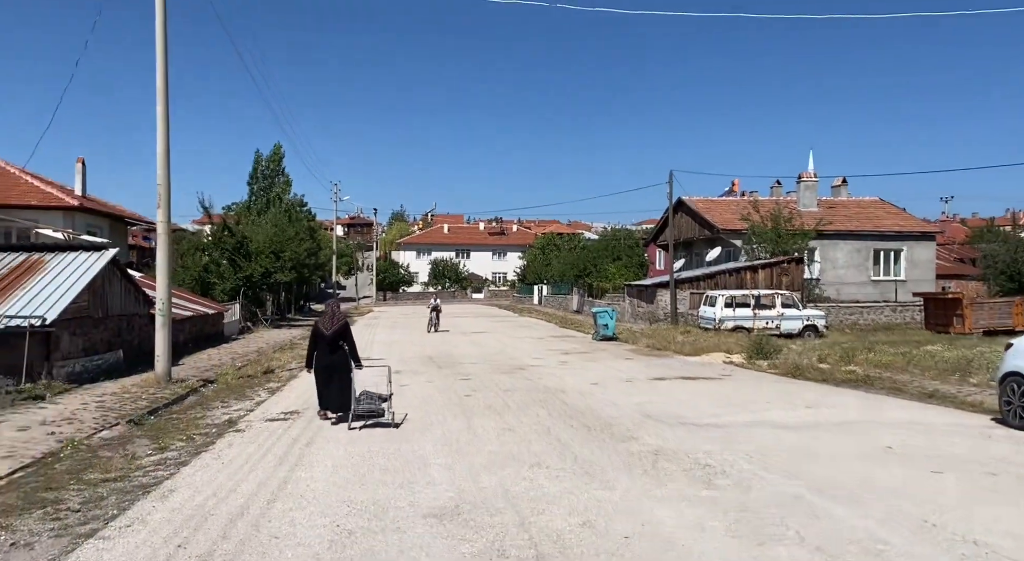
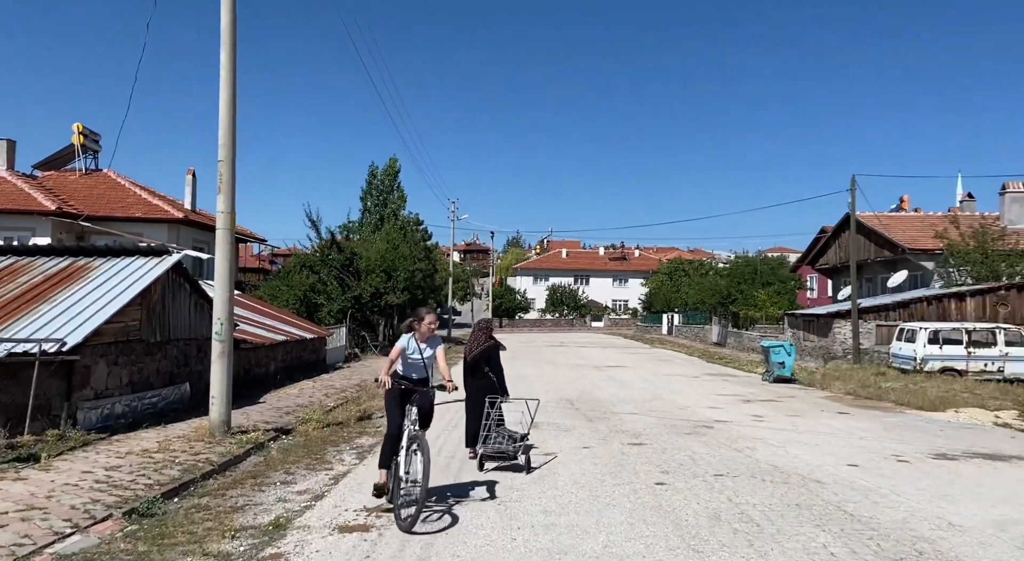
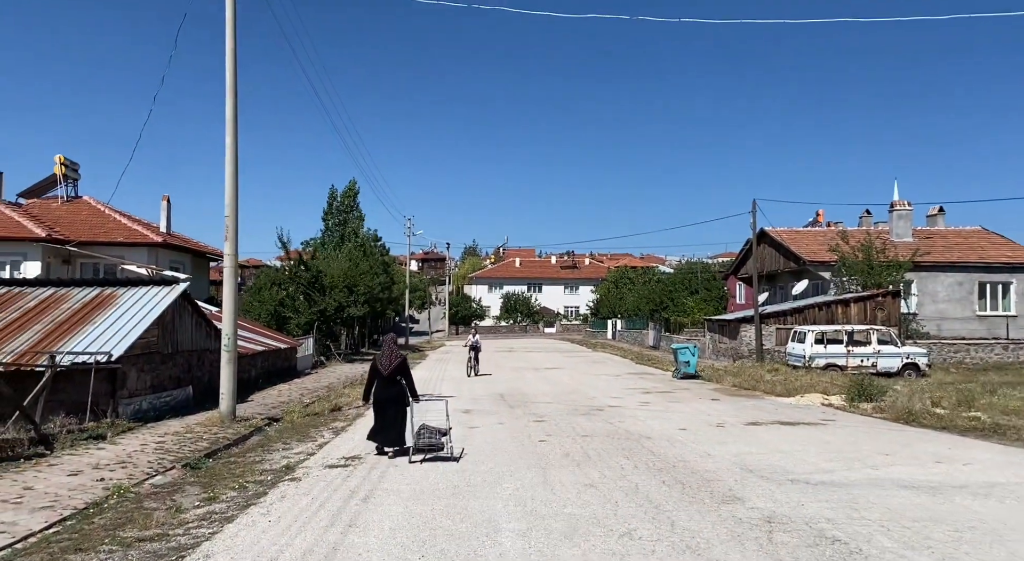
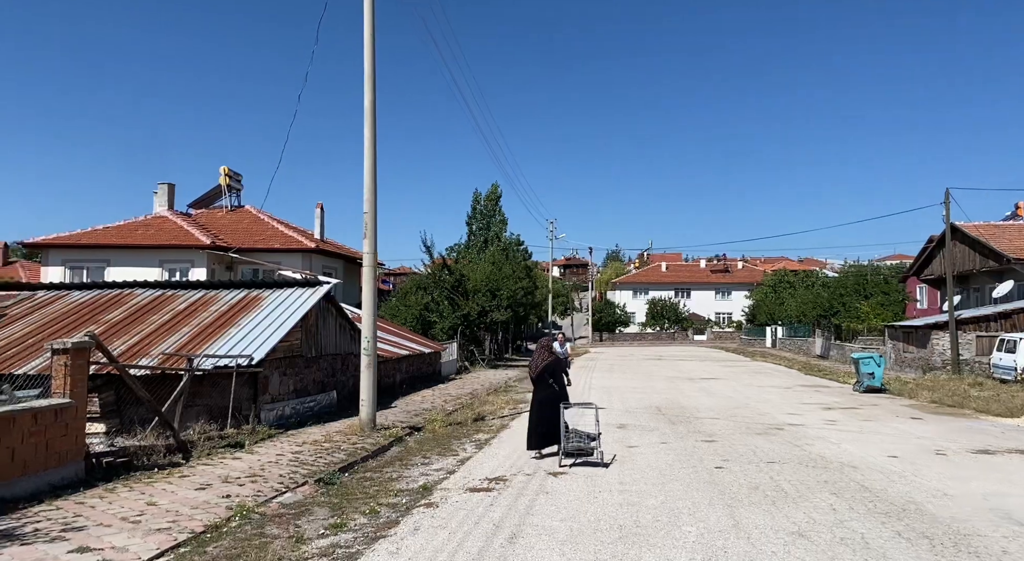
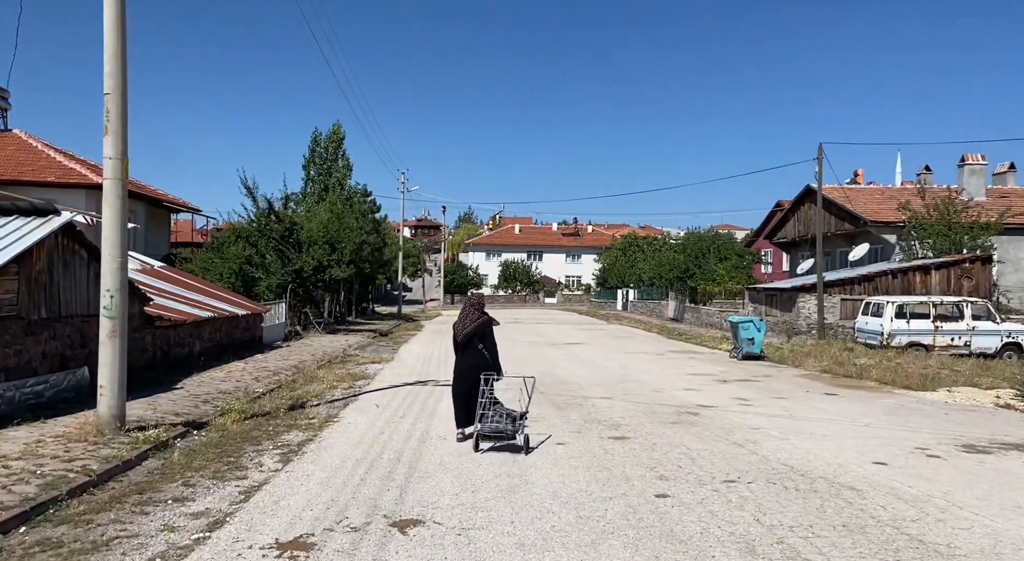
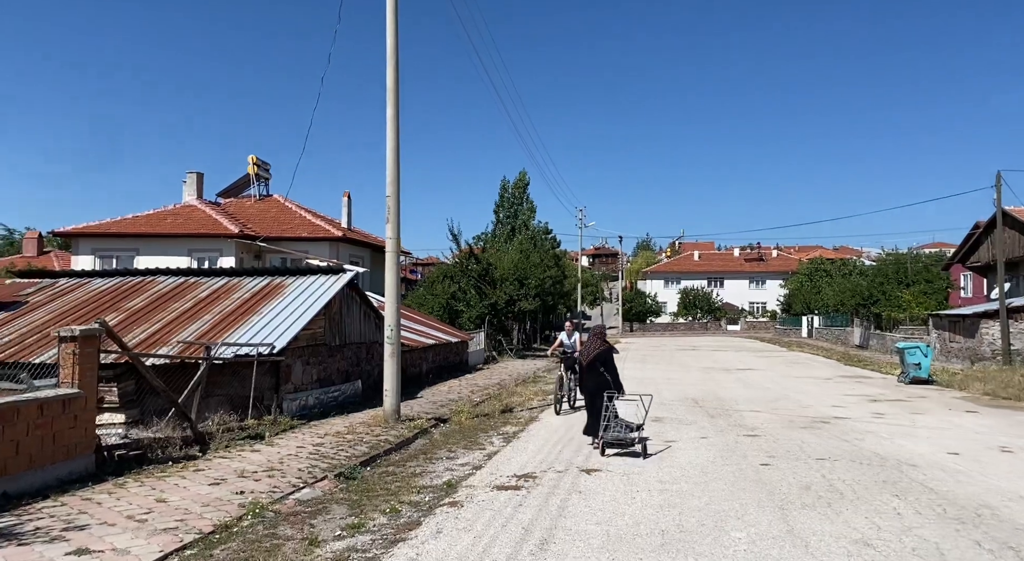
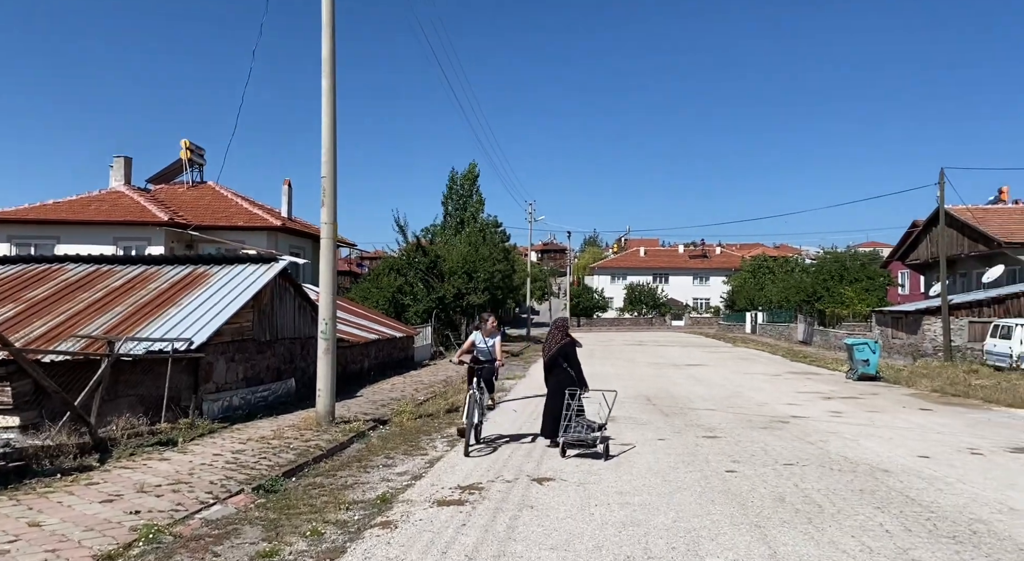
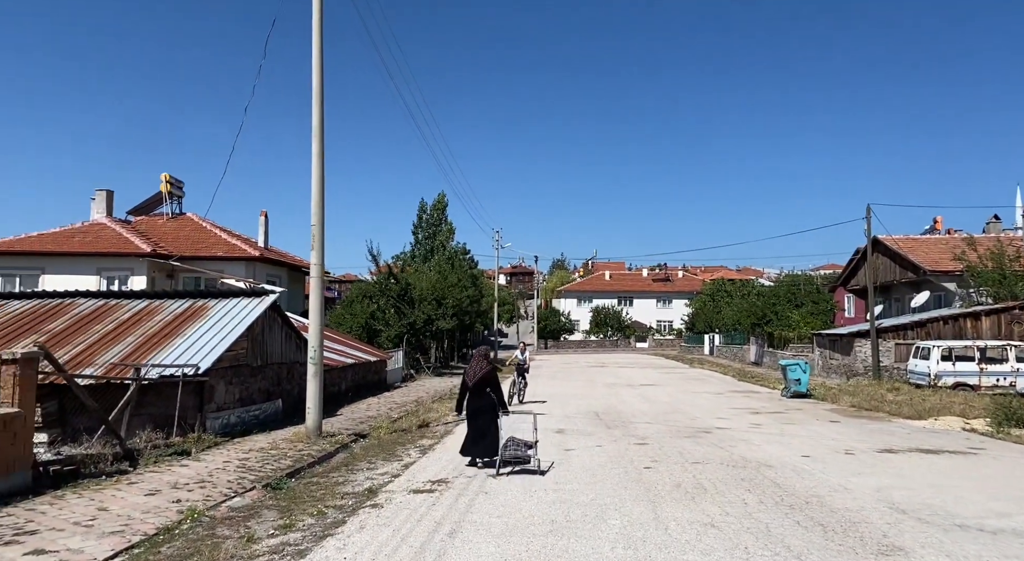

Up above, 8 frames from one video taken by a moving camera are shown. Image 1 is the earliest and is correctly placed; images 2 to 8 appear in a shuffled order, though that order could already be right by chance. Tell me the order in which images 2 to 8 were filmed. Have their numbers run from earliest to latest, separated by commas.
3, 8, 4, 6, 7, 2, 5
